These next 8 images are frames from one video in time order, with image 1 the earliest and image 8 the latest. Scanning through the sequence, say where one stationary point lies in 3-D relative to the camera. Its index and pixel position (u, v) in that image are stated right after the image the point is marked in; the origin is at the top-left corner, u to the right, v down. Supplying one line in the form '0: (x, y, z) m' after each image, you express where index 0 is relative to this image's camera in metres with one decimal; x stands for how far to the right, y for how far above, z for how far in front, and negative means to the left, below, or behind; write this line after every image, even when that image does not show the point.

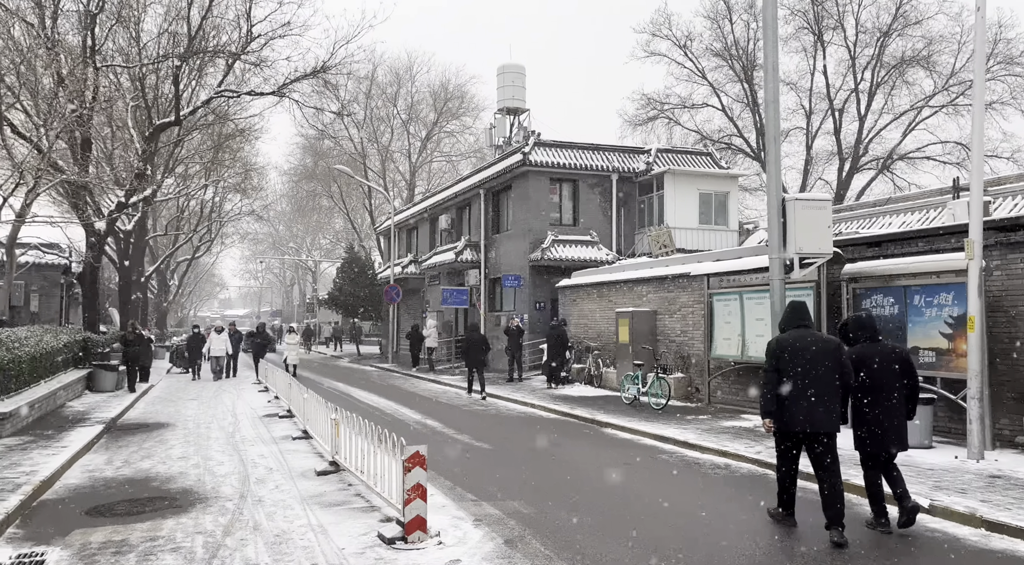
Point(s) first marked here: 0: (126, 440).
0: (-5.6, -2.3, +12.3) m
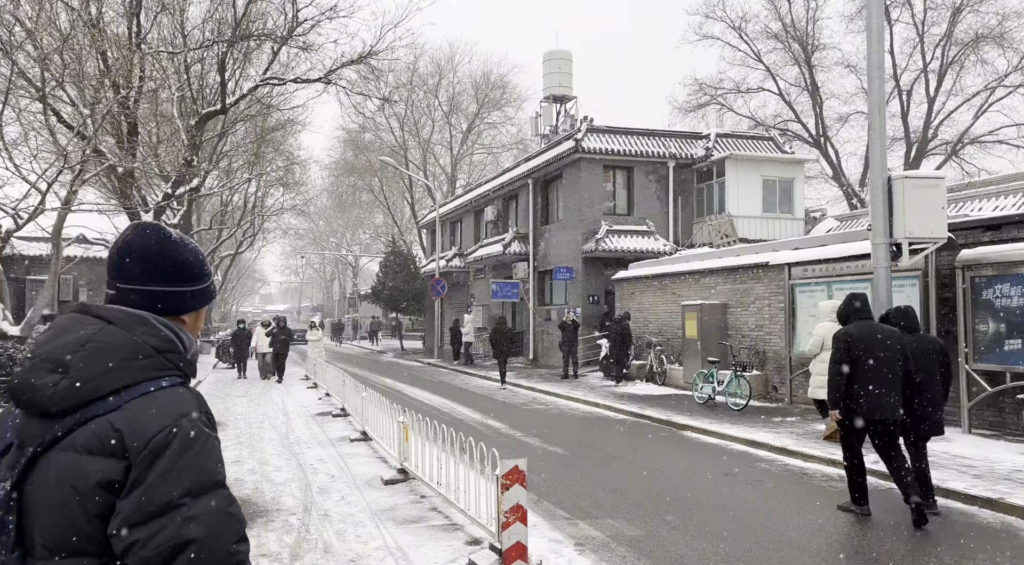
0: (-4.6, -2.2, +11.6) m
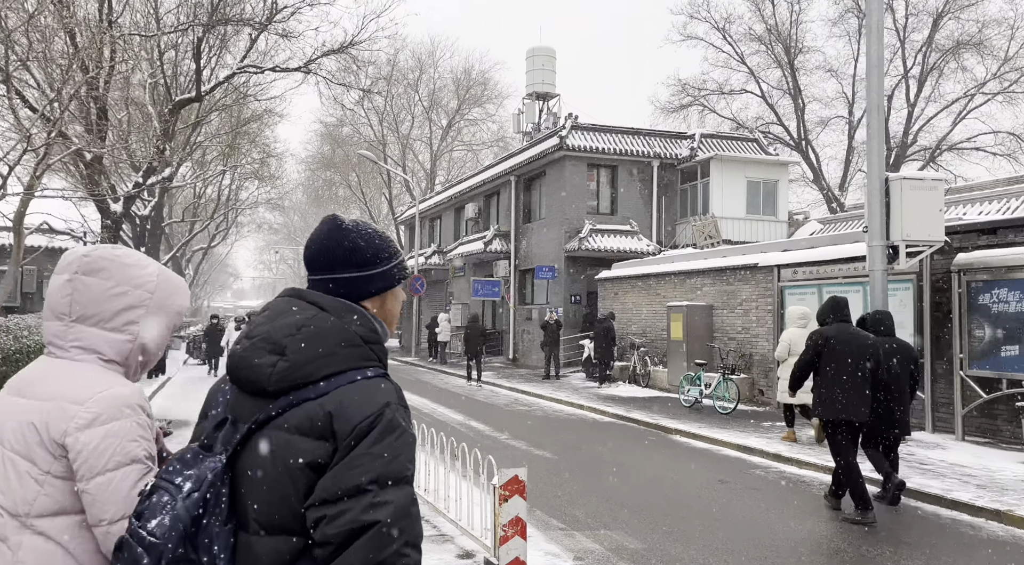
0: (-4.8, -2.1, +11.1) m
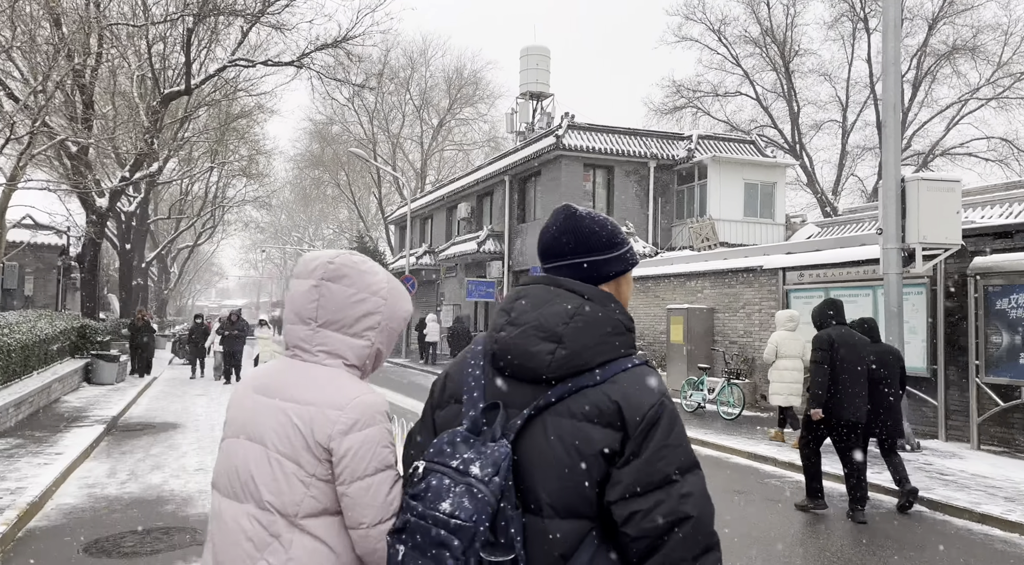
0: (-4.8, -2.0, +10.6) m
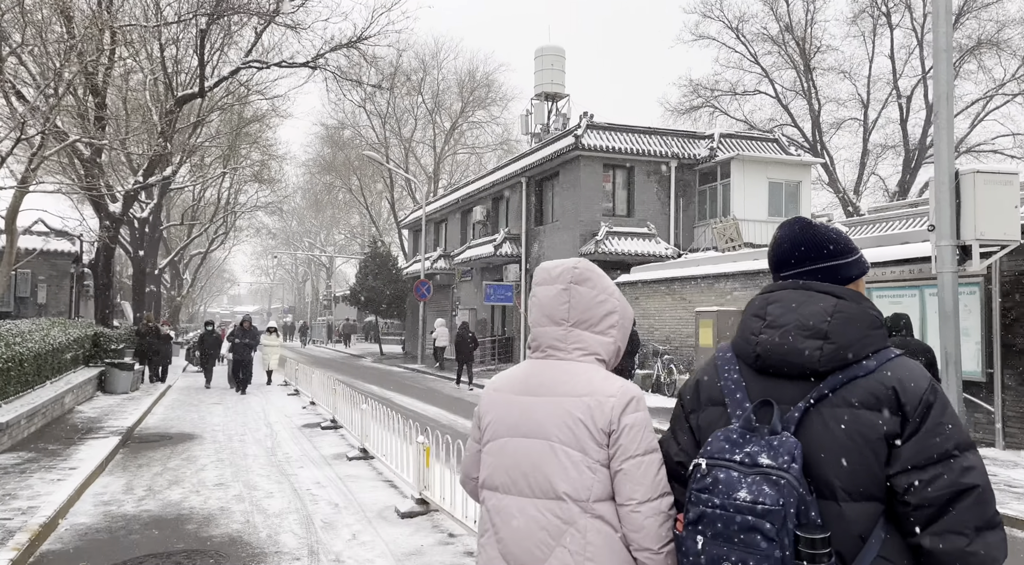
0: (-4.4, -2.1, +10.2) m
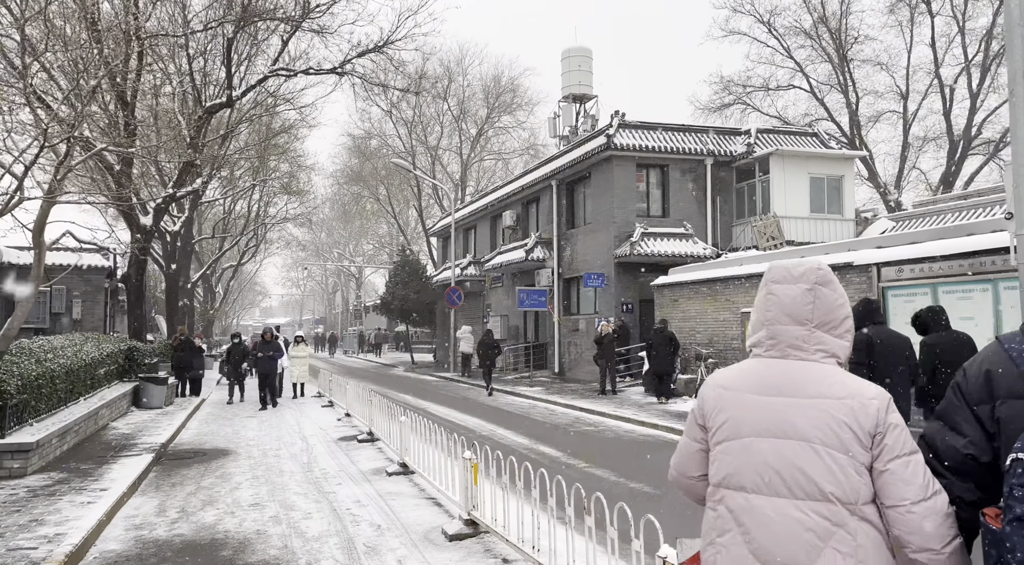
0: (-3.9, -2.3, +9.8) m
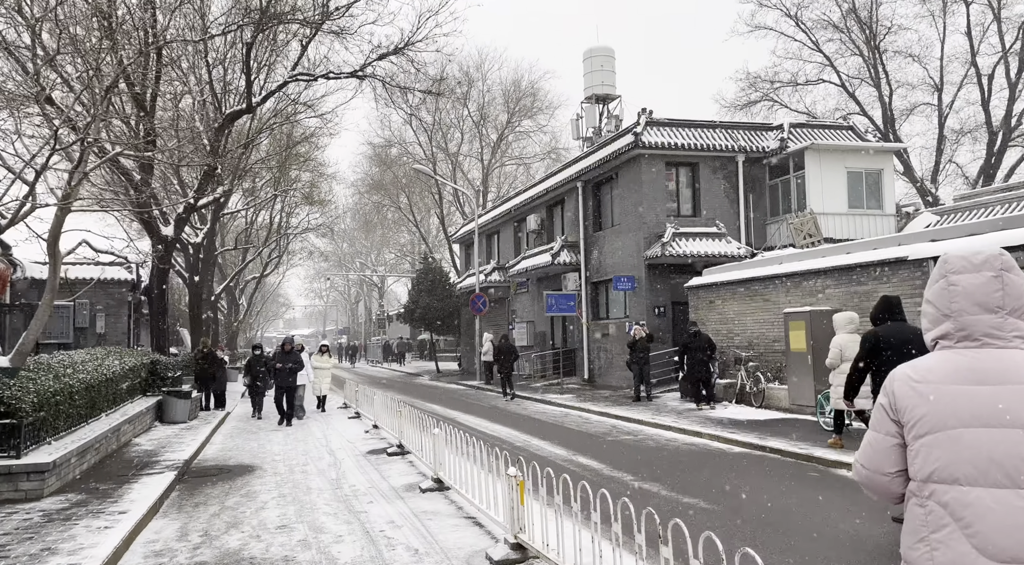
0: (-3.4, -2.4, +9.3) m
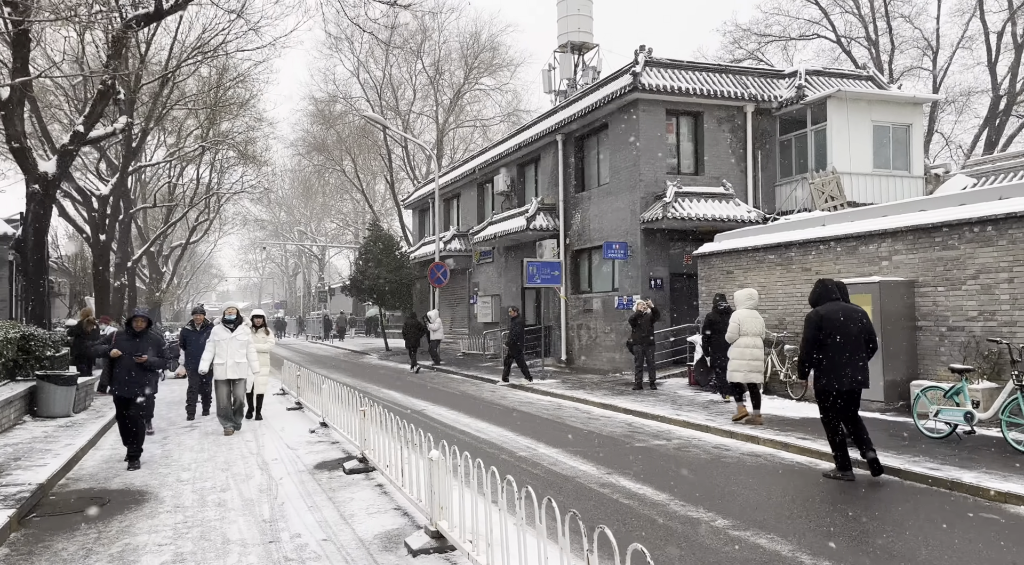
0: (-3.2, -1.9, +5.8) m
